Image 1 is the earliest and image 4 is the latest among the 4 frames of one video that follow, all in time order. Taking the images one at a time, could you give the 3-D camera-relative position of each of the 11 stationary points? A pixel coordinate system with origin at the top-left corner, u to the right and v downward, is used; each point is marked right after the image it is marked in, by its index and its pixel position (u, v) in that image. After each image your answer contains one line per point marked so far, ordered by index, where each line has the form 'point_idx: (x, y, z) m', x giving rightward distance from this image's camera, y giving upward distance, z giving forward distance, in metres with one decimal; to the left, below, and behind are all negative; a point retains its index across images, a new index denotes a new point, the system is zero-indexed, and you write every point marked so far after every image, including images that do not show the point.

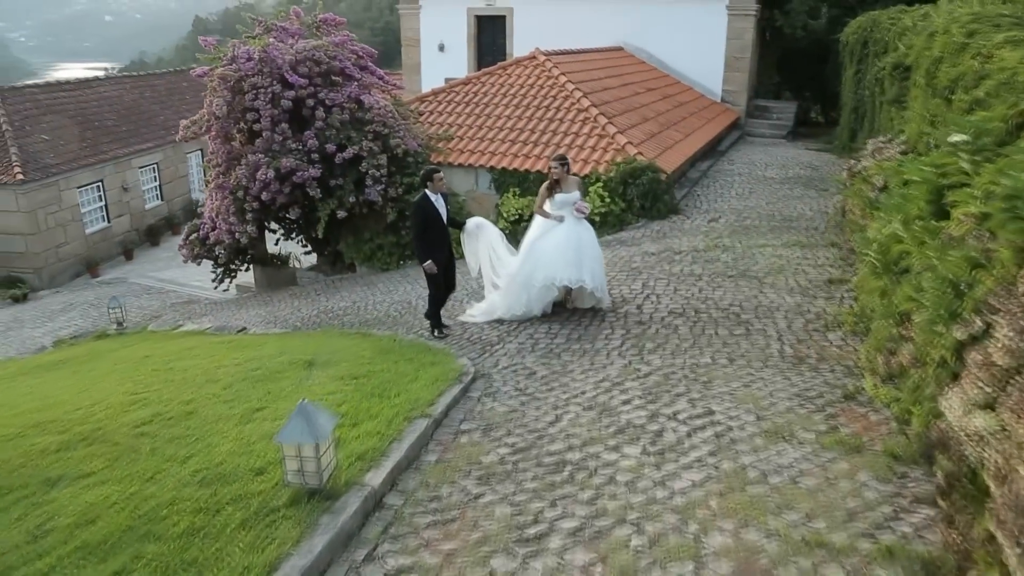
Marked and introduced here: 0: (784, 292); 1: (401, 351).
0: (+2.6, 0.0, +7.2) m
1: (-0.9, -0.5, +6.3) m
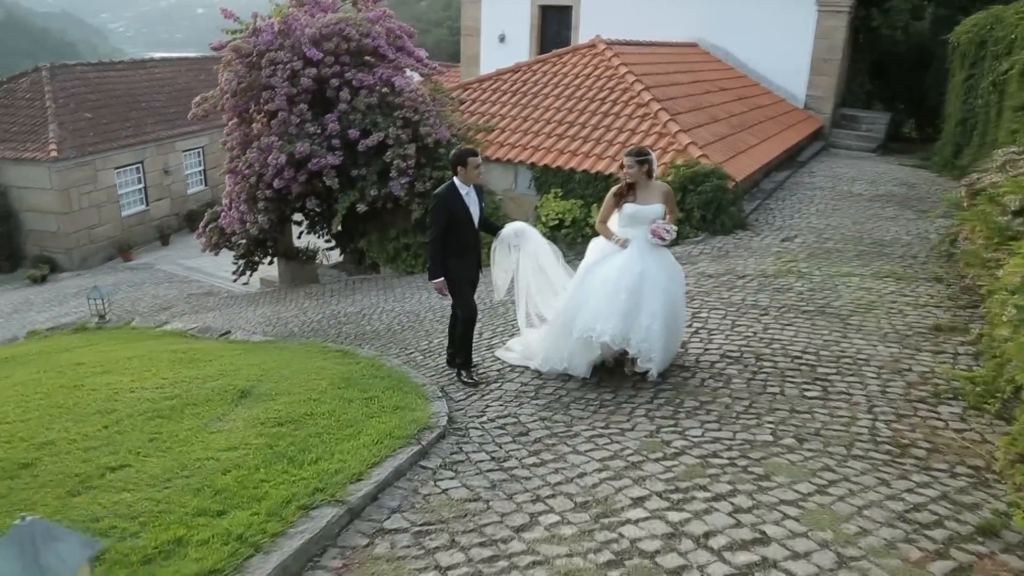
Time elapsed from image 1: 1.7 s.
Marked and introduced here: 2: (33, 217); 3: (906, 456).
0: (+2.7, -0.4, +5.5) m
1: (-1.0, -0.6, +5.0) m
2: (-10.4, +1.5, +16.1) m
3: (+1.9, -0.8, +3.5) m
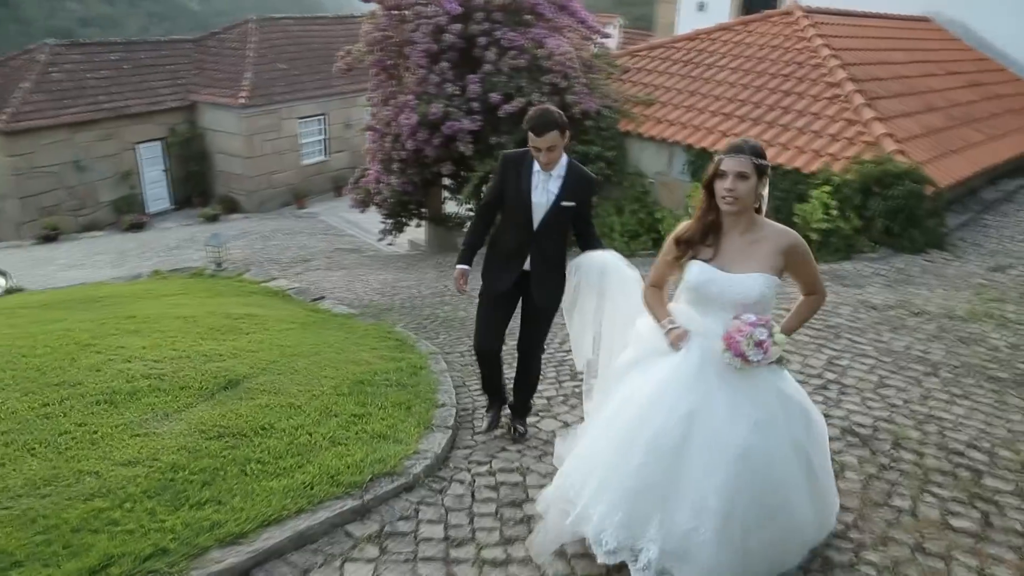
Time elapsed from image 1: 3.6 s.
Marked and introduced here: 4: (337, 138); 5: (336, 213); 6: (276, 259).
0: (+2.9, -0.8, +3.7) m
1: (-0.7, -0.6, +4.1) m
2: (-6.7, +3.0, +17.1) m
3: (+1.6, -1.1, +2.1) m
4: (-4.6, +3.9, +19.4) m
5: (-4.1, +1.7, +17.3) m
6: (-3.6, +0.4, +11.4) m
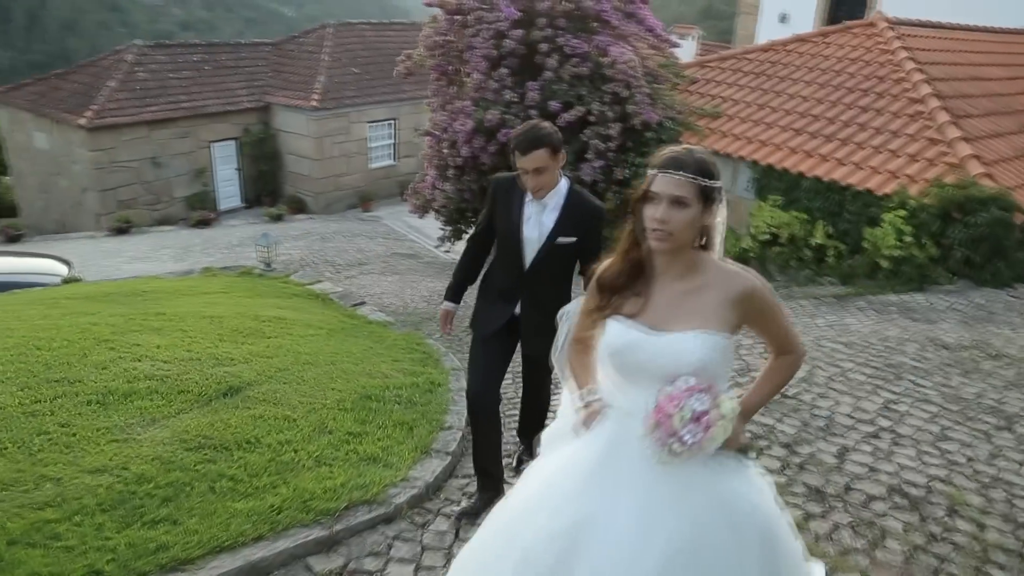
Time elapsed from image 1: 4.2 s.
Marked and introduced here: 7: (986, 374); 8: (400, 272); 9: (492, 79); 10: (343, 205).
0: (+2.9, -1.0, +3.1) m
1: (-0.7, -0.6, +3.9) m
2: (-5.2, +3.0, +17.5) m
3: (+1.4, -1.3, +1.6) m
4: (-2.8, +3.8, +19.5) m
5: (-2.6, +1.6, +17.4) m
6: (-2.8, +0.4, +11.4) m
7: (+2.9, -0.5, +4.6) m
8: (-1.7, +0.3, +11.5) m
9: (-0.2, +2.7, +9.5) m
10: (-4.1, +2.0, +18.0) m
